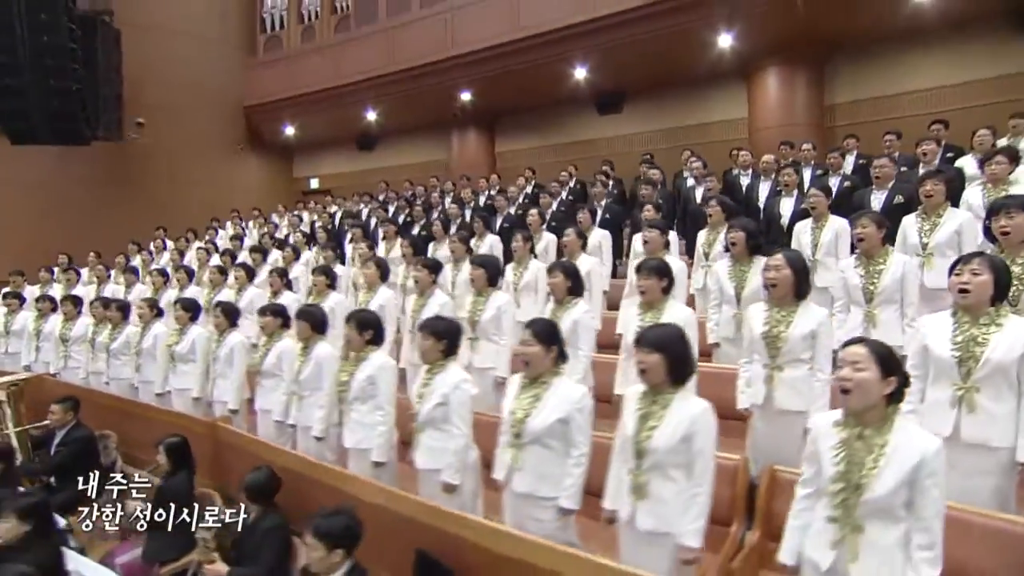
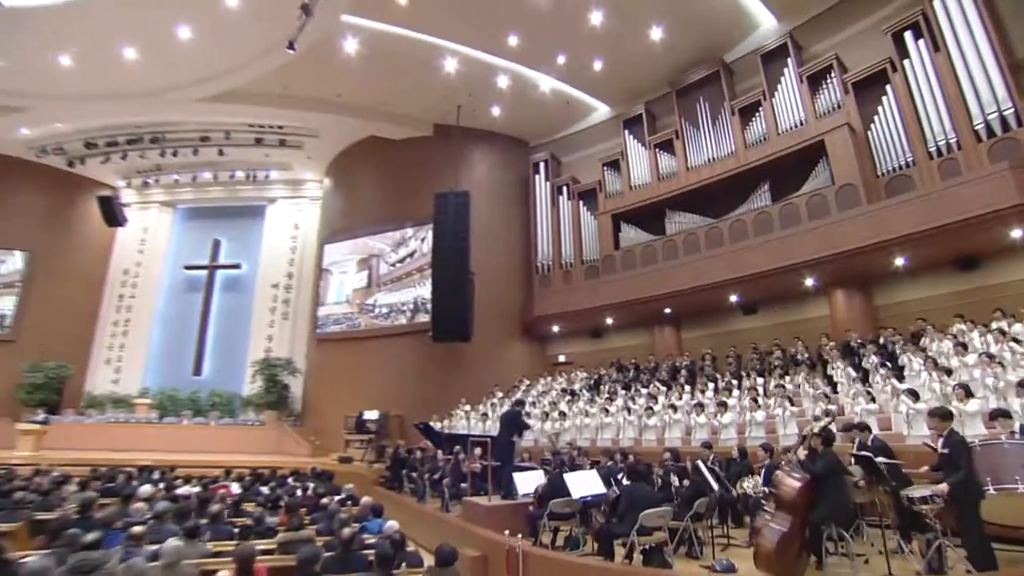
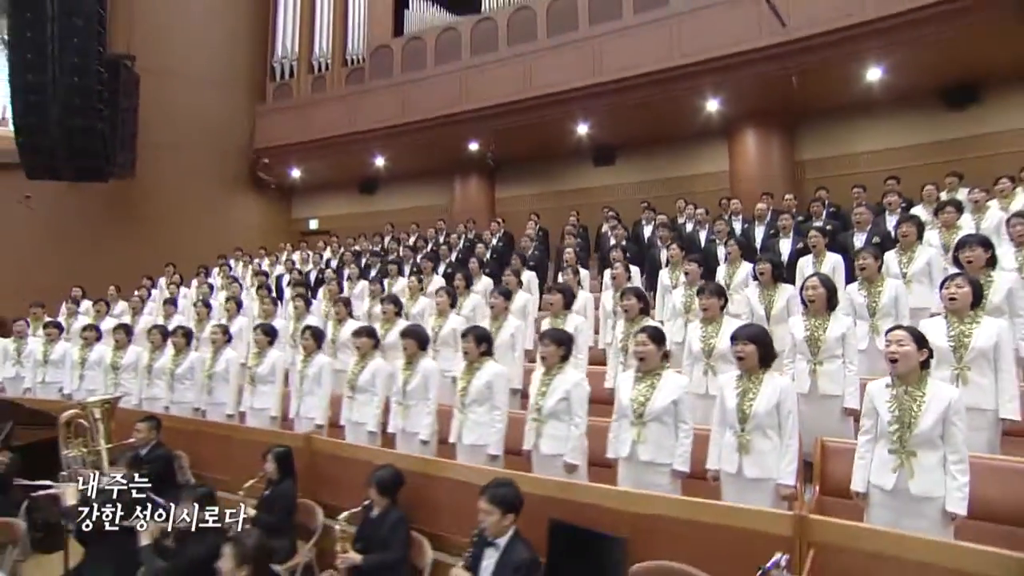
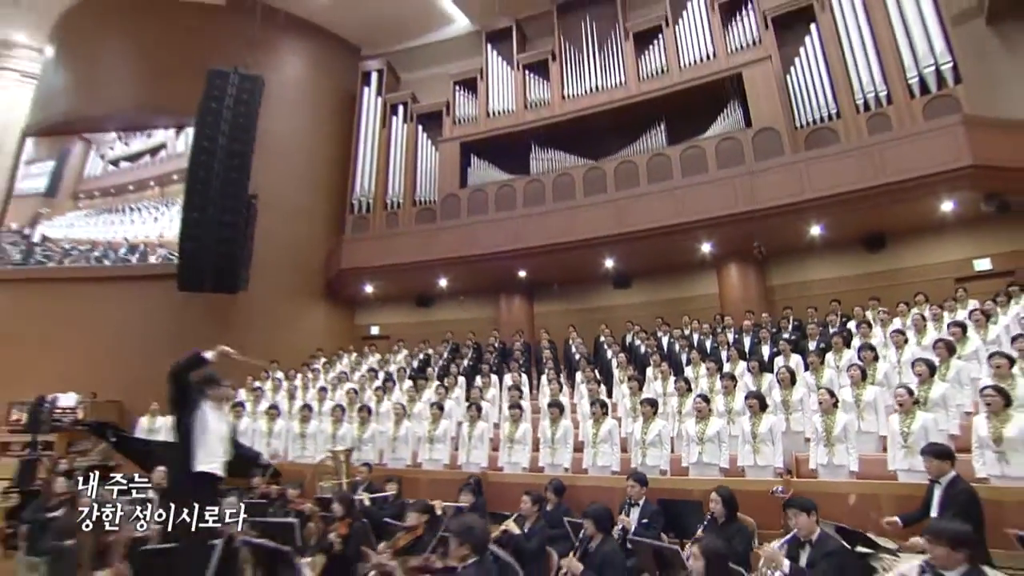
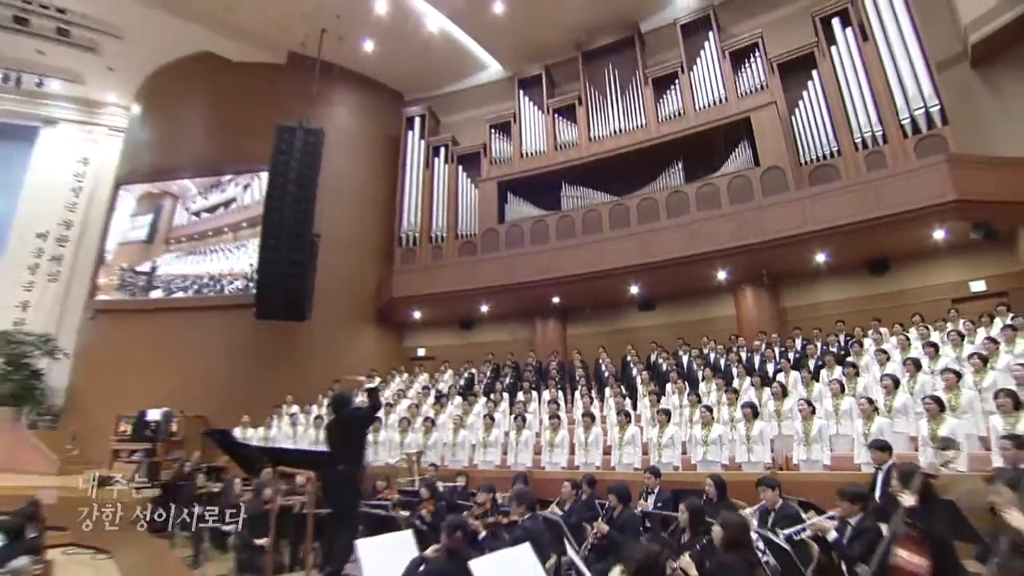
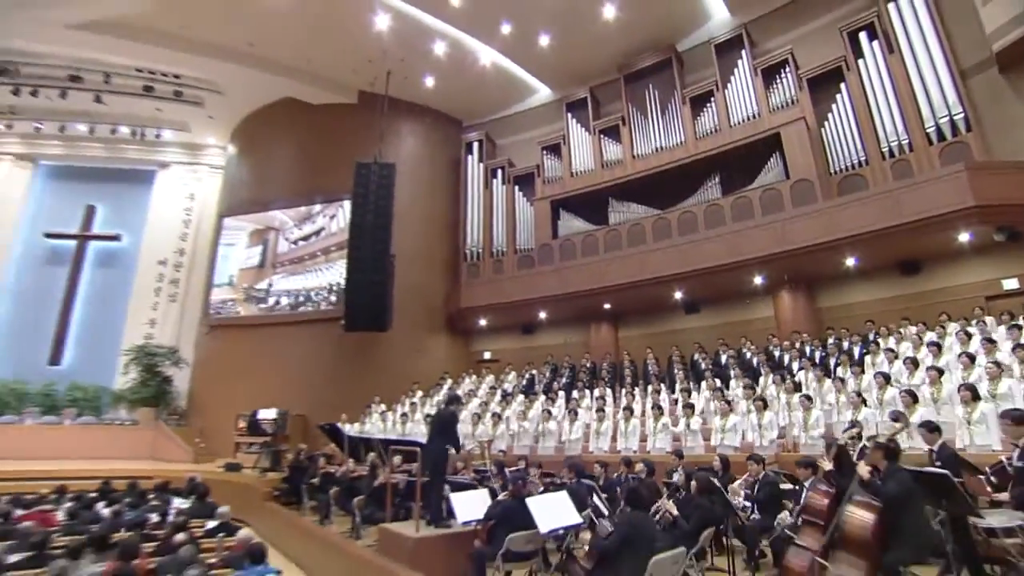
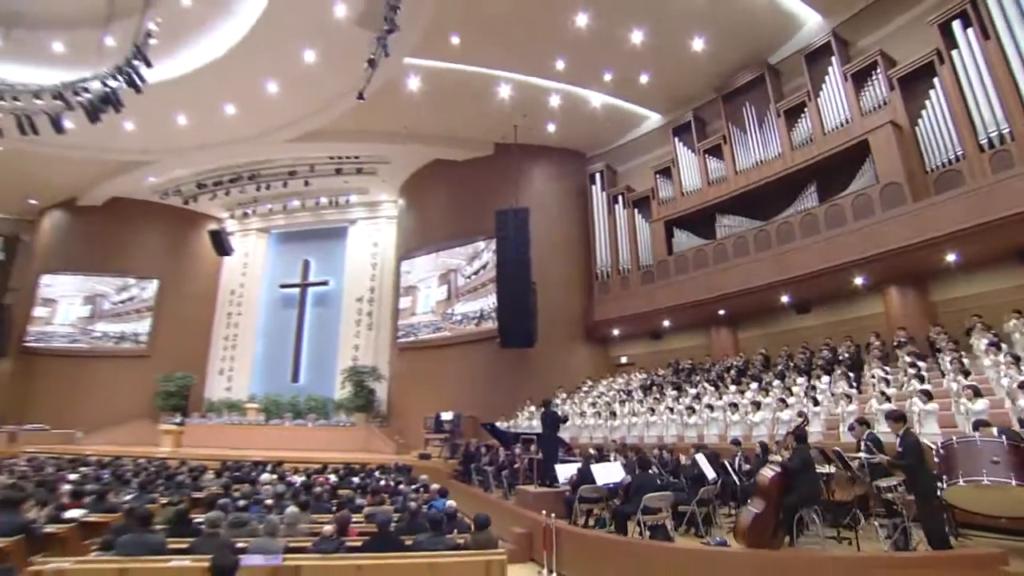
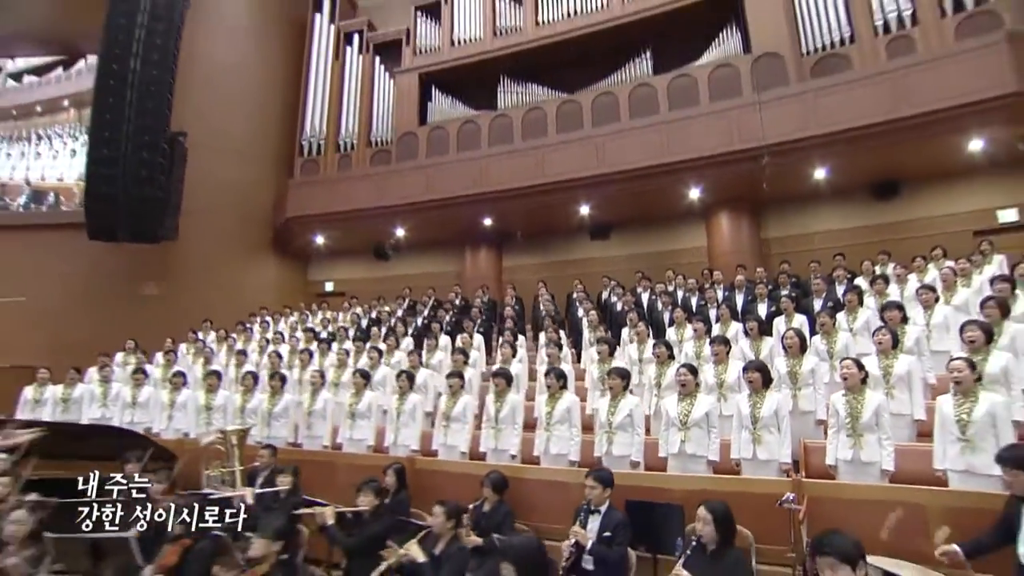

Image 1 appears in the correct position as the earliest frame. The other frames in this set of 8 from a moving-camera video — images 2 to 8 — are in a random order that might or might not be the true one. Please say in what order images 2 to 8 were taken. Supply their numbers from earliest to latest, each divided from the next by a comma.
3, 8, 4, 5, 6, 2, 7
